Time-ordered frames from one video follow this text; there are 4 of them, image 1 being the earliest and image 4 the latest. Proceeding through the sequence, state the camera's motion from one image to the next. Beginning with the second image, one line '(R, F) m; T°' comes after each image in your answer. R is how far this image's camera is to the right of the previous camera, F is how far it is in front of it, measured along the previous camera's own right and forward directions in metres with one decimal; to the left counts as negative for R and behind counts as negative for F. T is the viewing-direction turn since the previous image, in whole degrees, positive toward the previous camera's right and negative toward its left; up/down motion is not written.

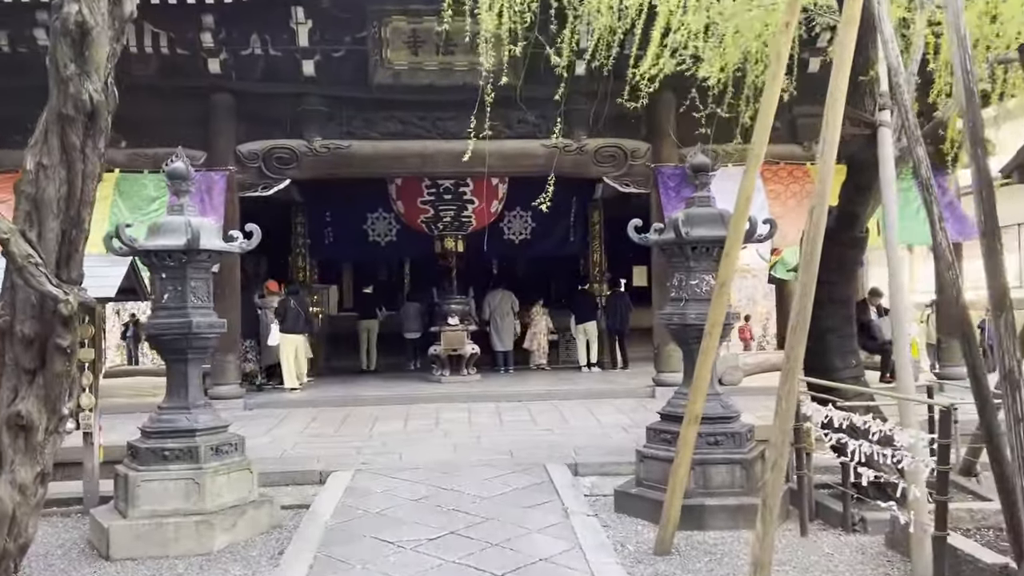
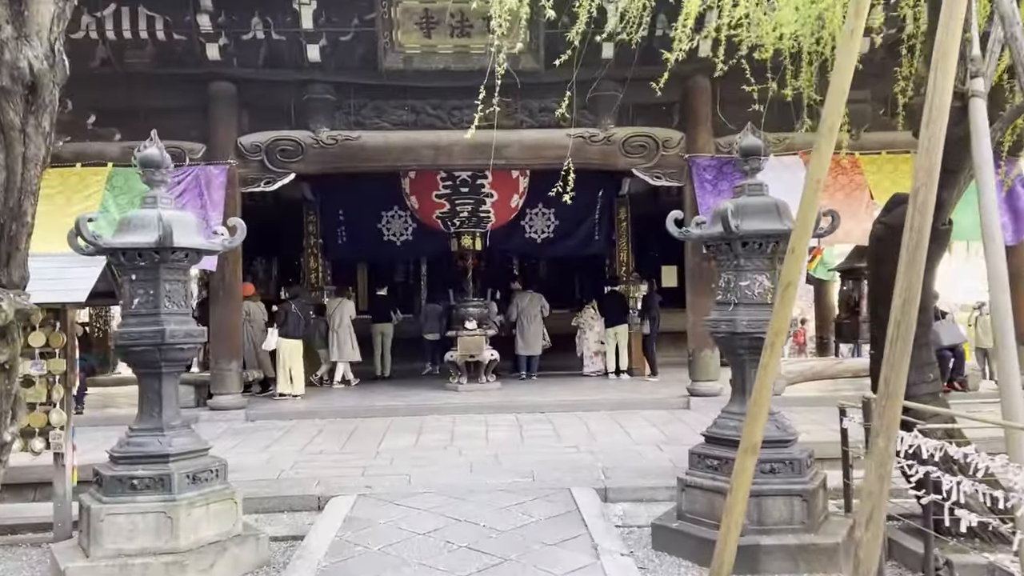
(0.0, +0.7) m; -2°
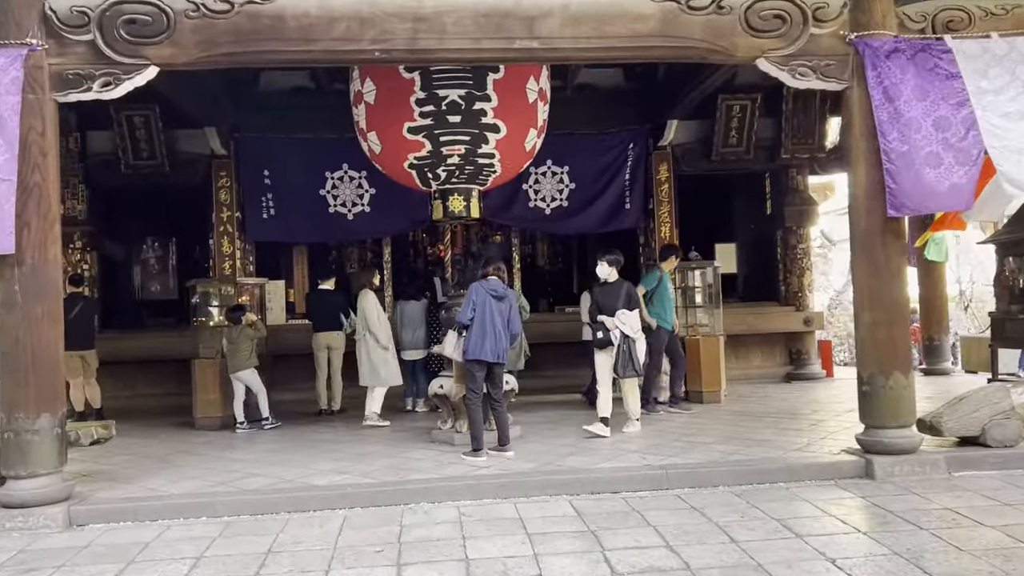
(-0.5, +3.8) m; +3°
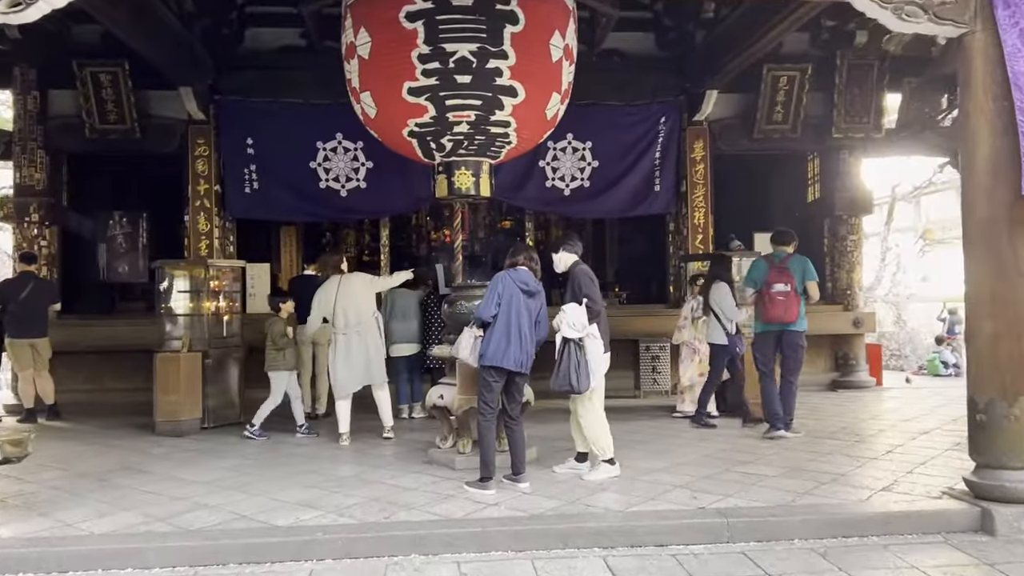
(-0.1, +1.1) m; 0°
